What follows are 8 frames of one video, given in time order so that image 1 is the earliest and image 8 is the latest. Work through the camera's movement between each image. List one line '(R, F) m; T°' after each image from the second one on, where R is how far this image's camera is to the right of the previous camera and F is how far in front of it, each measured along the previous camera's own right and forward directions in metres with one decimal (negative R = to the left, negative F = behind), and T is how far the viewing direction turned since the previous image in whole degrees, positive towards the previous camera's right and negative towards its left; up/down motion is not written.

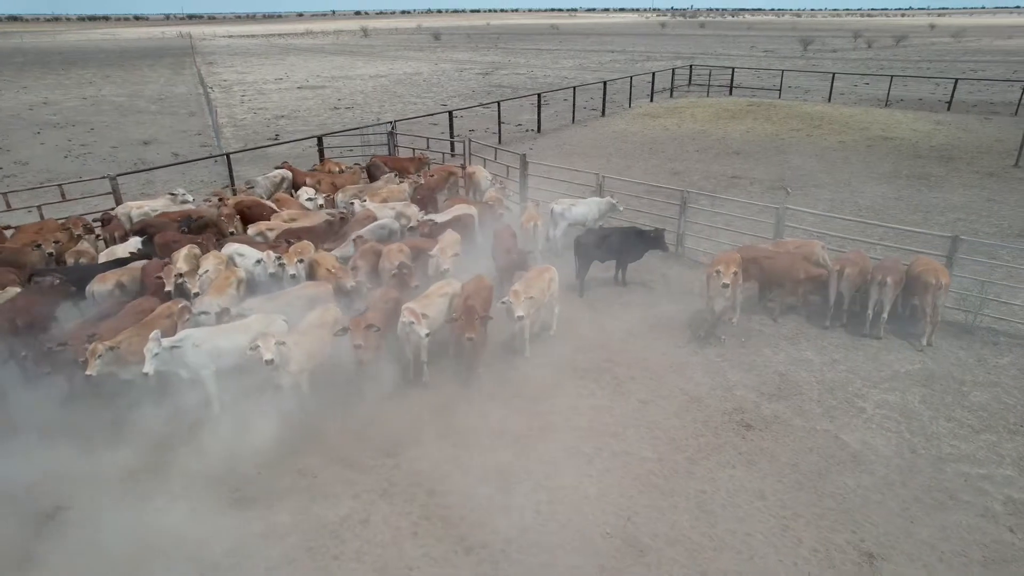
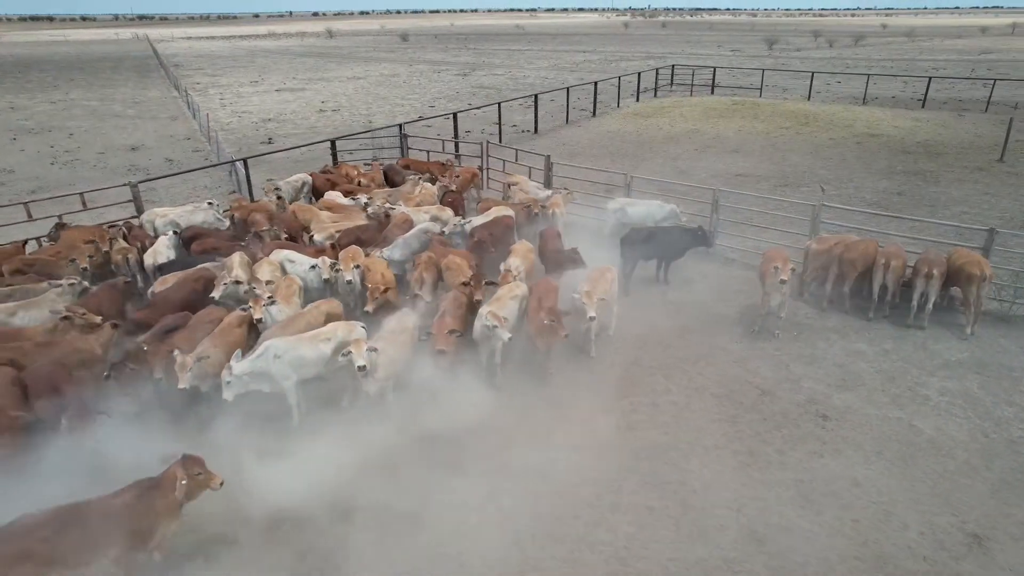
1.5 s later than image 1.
(-1.2, 0.0) m; +3°
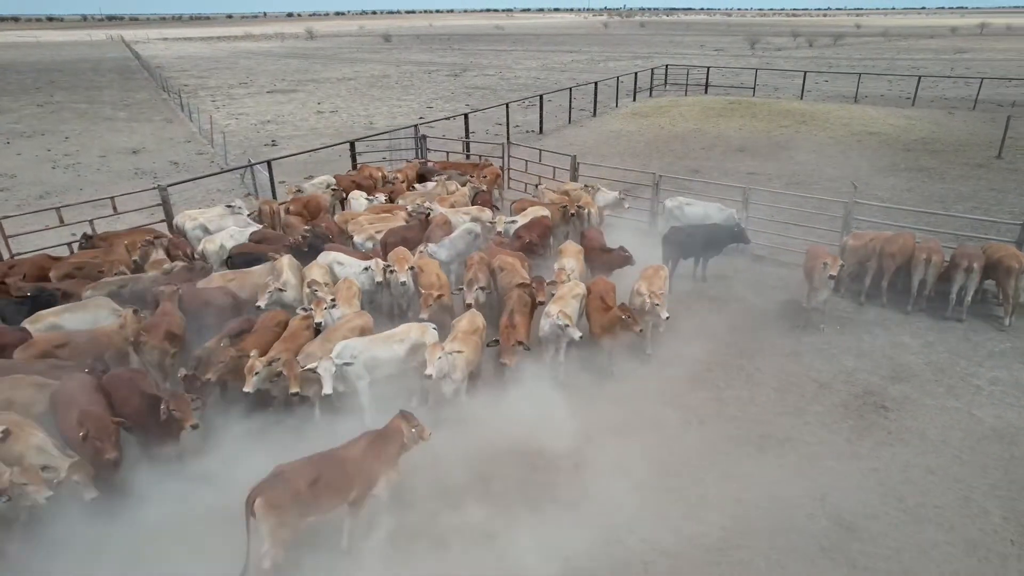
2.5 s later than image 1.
(-1.0, 0.0) m; +2°
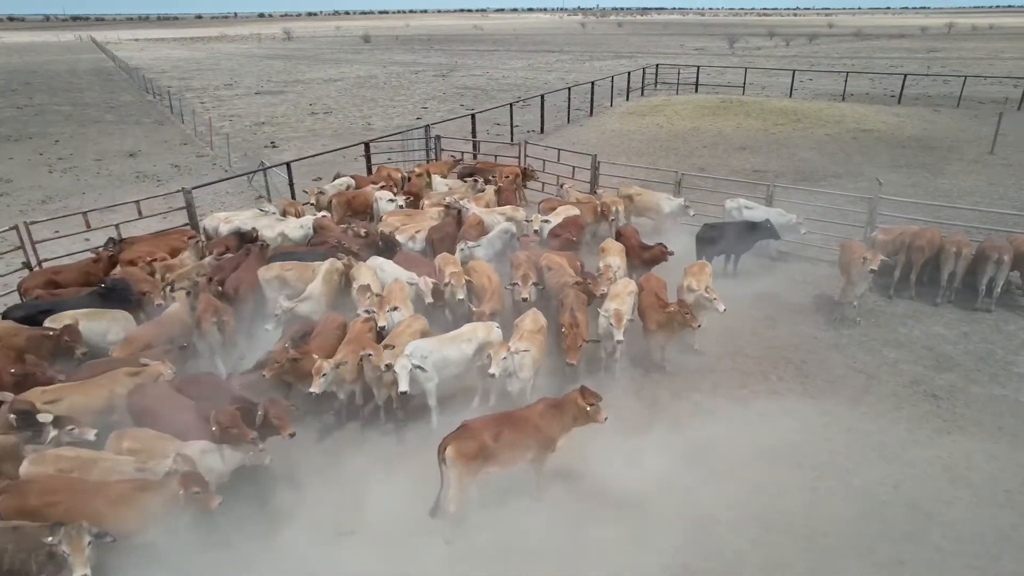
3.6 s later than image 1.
(-0.9, 0.0) m; +2°
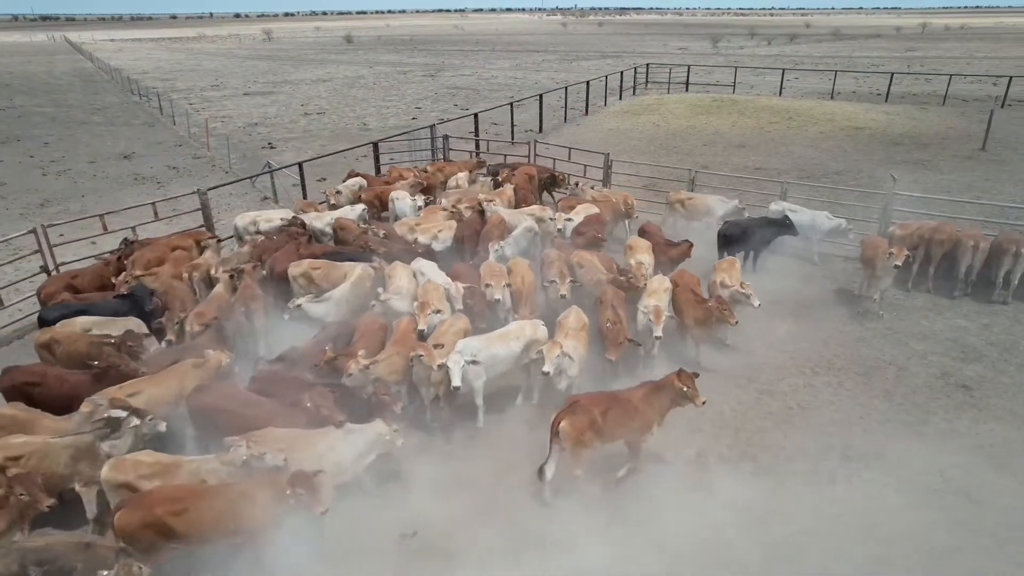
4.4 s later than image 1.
(-0.7, 0.0) m; +2°
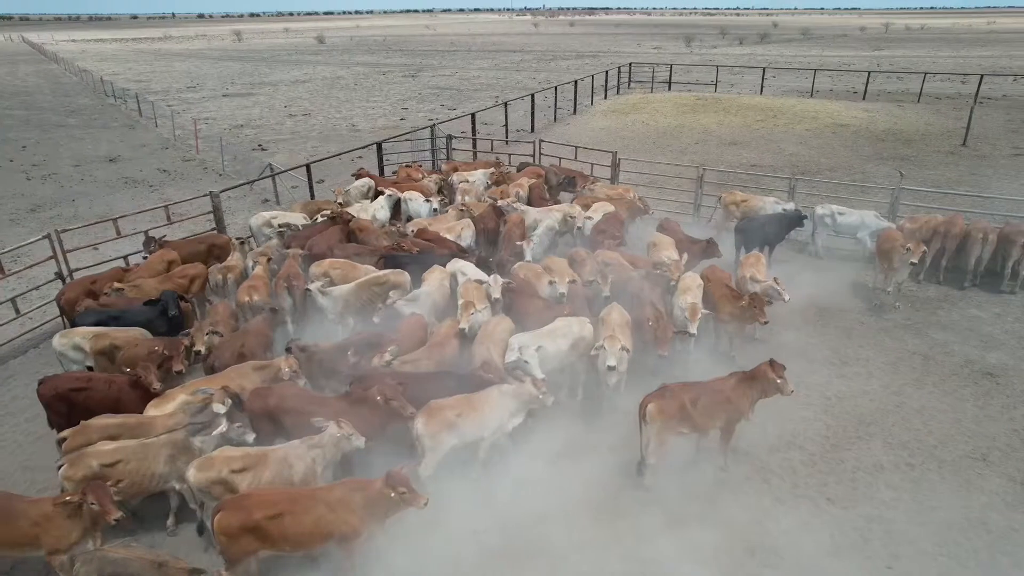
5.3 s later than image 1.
(-0.8, 0.0) m; +2°
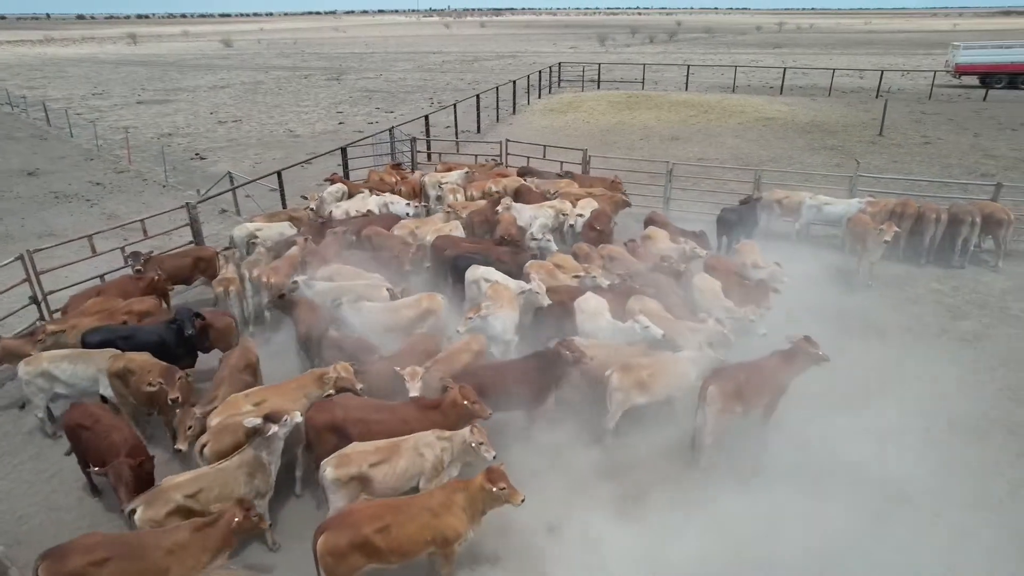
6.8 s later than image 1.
(-1.2, 0.0) m; +7°
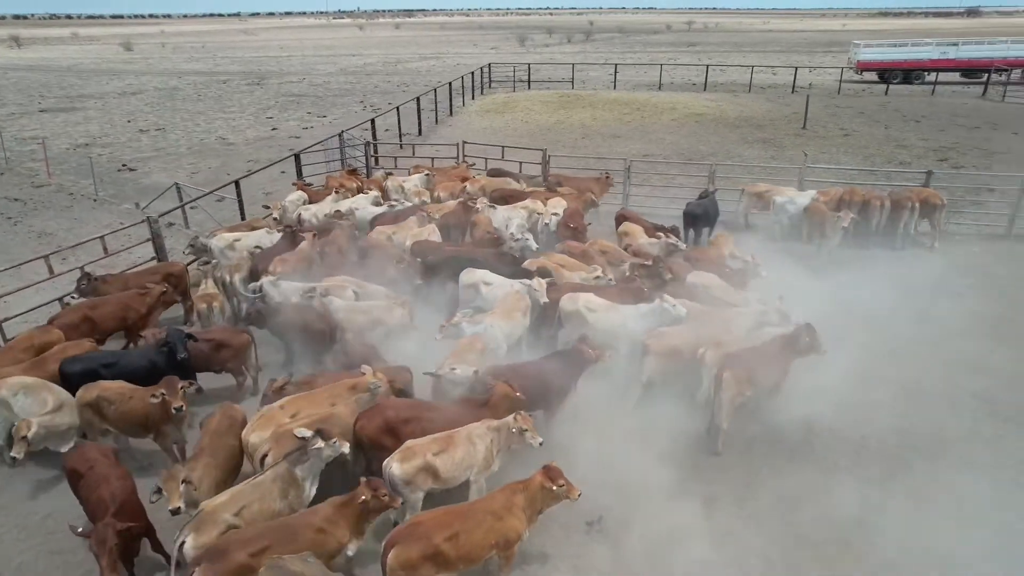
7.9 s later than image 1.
(-0.9, 0.0) m; +7°
